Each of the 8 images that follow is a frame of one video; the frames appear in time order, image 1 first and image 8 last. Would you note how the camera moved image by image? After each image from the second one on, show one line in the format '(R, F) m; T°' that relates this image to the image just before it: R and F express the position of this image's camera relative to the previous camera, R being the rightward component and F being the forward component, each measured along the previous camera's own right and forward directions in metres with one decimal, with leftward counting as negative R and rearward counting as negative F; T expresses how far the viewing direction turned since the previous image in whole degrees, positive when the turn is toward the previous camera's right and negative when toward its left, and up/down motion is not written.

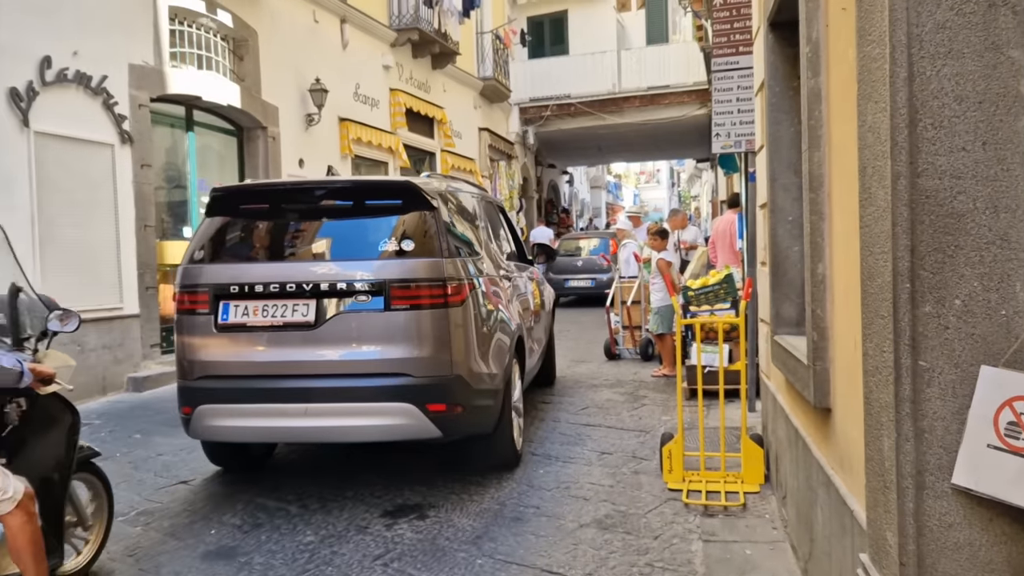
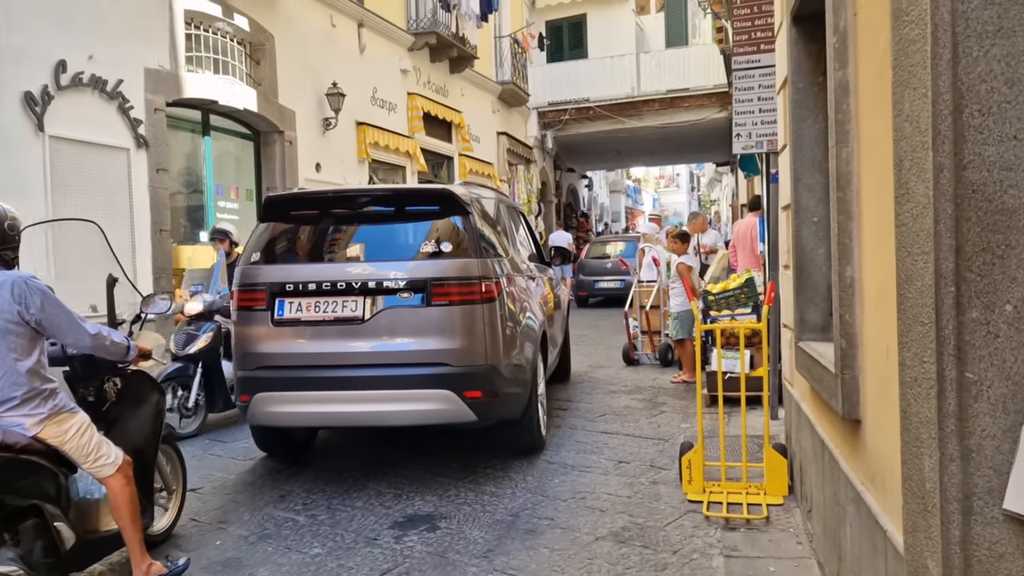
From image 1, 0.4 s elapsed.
(0.0, +0.1) m; -1°
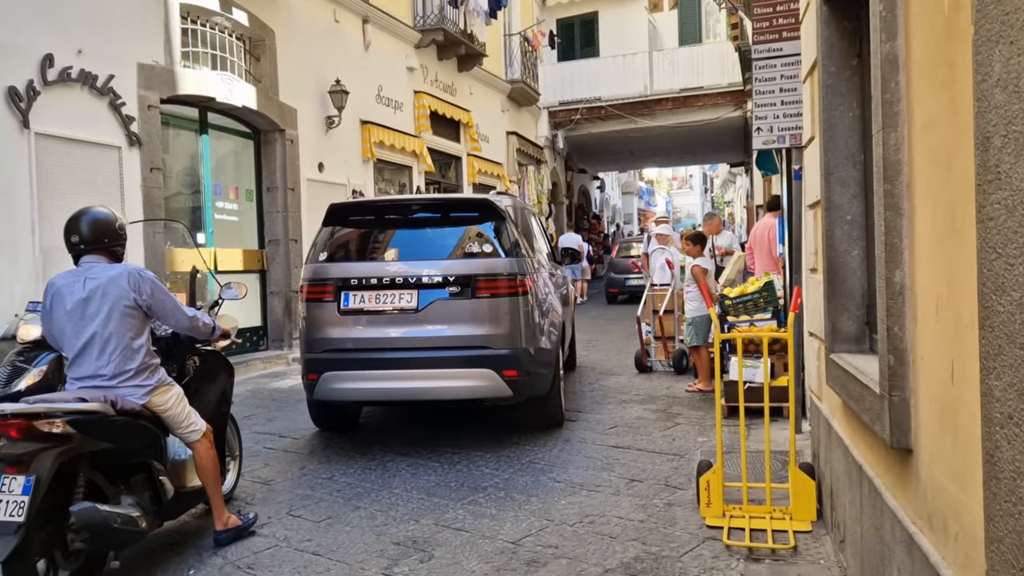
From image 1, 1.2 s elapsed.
(0.0, +0.4) m; -1°
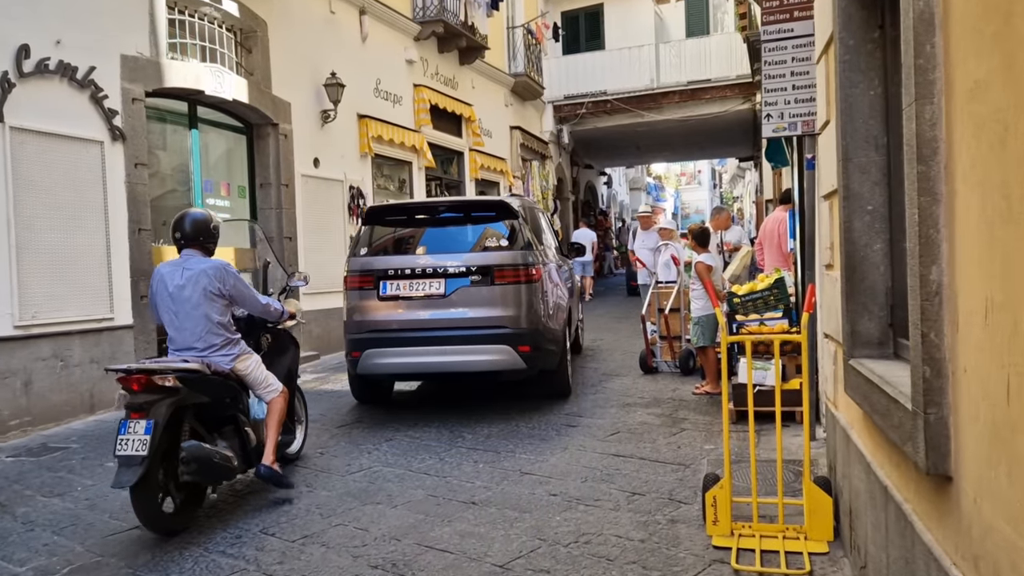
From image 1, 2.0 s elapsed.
(+0.1, +0.3) m; -1°
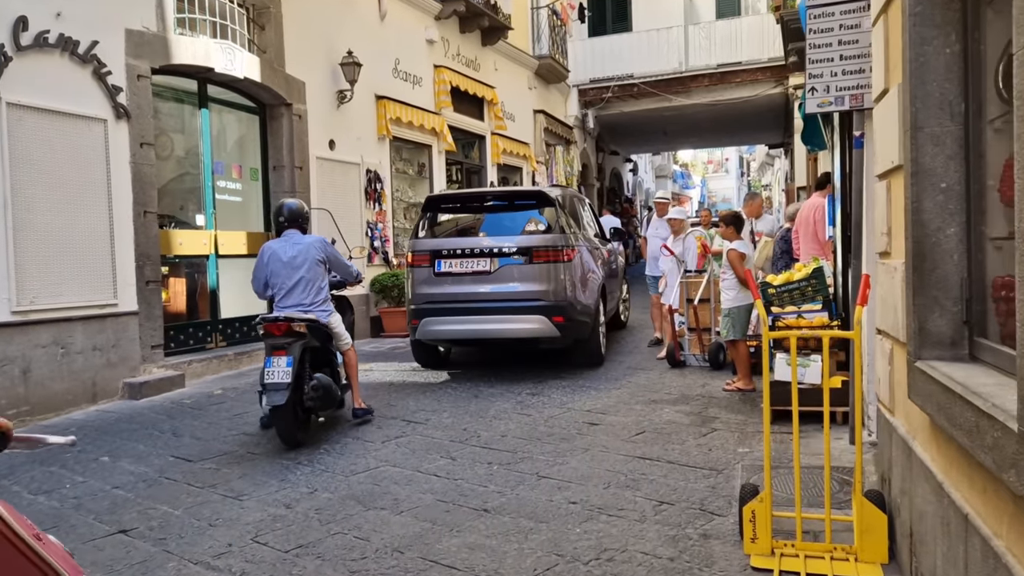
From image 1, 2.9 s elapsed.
(0.0, +0.4) m; -2°
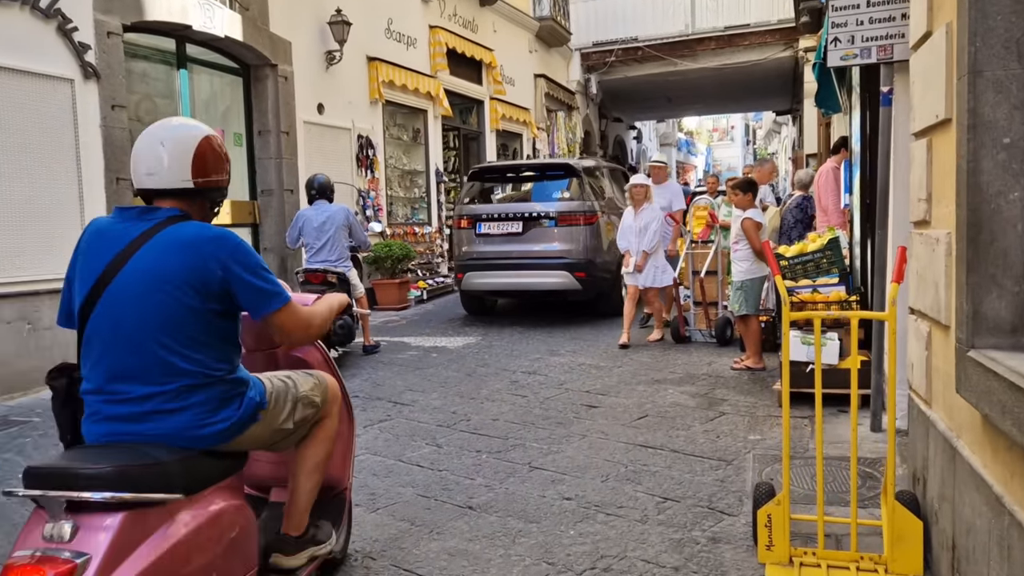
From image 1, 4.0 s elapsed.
(+0.1, +0.4) m; 0°
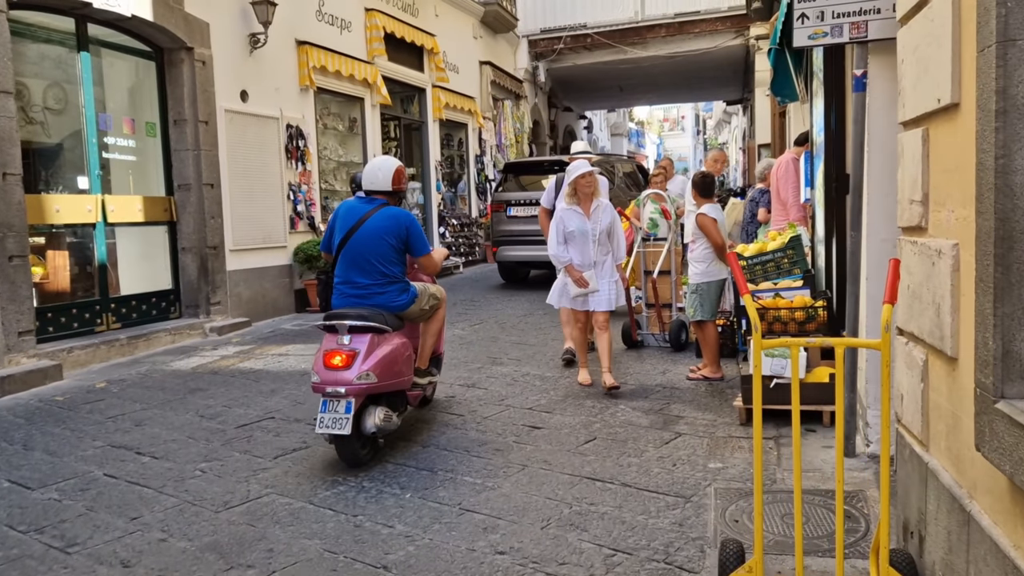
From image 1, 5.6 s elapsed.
(+0.1, +0.6) m; +3°
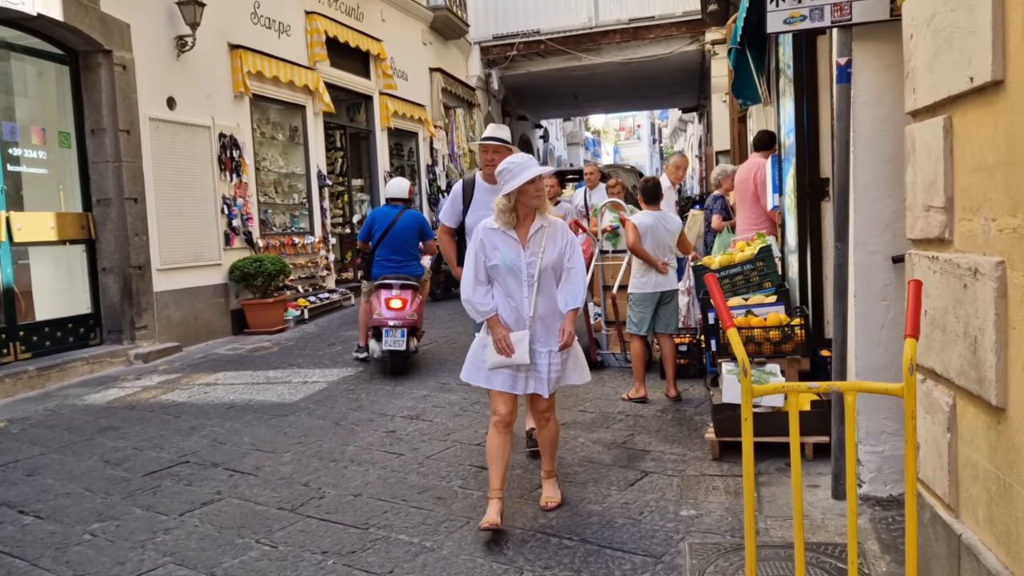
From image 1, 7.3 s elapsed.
(+0.1, +0.6) m; +3°
